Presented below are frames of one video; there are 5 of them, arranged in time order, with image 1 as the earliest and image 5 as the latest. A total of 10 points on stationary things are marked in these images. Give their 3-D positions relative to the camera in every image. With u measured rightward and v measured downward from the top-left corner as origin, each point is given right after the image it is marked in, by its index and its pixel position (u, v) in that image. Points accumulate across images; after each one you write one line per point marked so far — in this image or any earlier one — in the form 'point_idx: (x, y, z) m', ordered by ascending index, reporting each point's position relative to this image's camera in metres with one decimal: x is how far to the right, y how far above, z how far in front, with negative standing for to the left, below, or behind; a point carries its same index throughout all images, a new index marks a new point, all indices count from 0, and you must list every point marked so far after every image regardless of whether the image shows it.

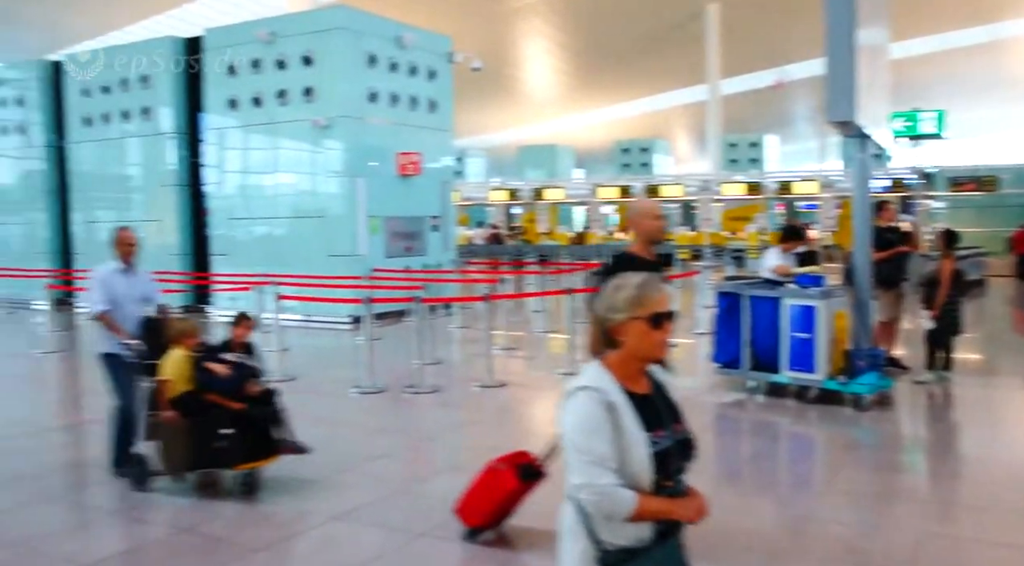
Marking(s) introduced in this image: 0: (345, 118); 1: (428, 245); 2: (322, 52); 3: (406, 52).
0: (-2.6, +2.5, +12.2) m
1: (-1.3, +0.6, +13.5) m
2: (-2.9, +3.5, +12.3) m
3: (-1.7, +3.7, +13.3) m
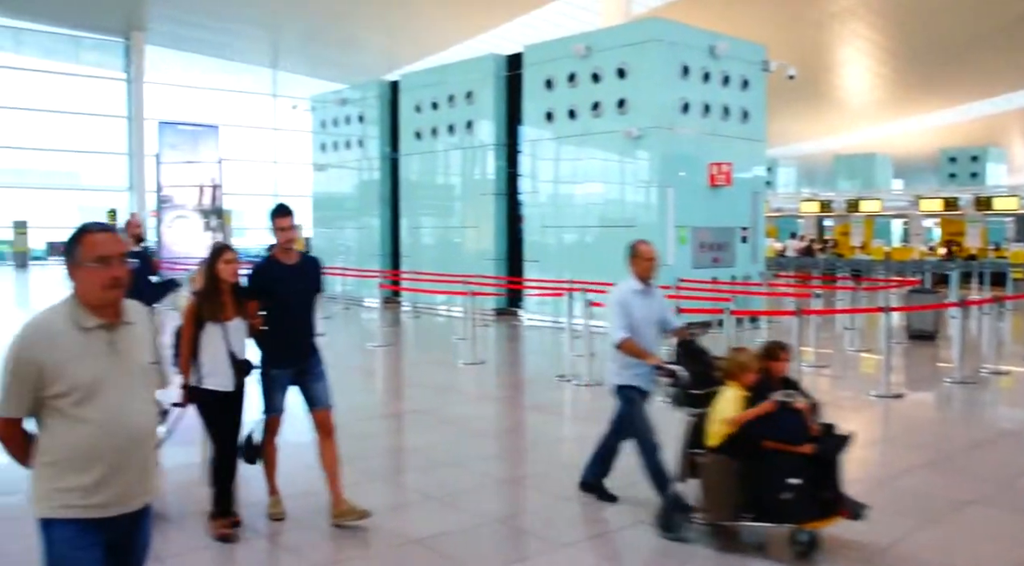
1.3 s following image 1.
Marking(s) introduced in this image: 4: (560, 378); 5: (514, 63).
0: (+2.2, +2.3, +12.3) m
1: (+3.6, +0.4, +13.3) m
2: (+1.9, +3.3, +12.5) m
3: (+3.3, +3.6, +13.2) m
4: (+0.5, -1.3, +10.9) m
5: (+0.1, +3.9, +14.4) m
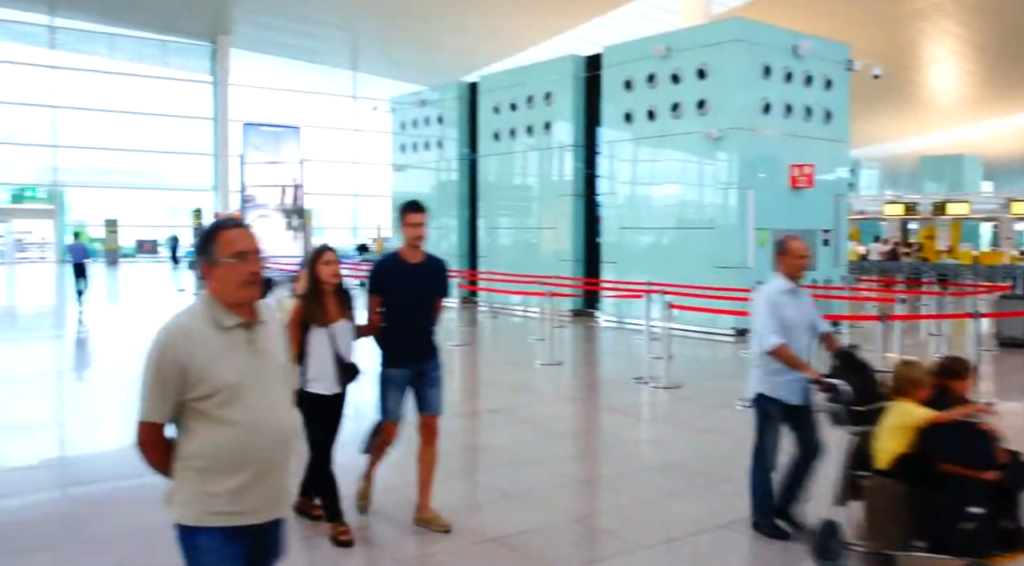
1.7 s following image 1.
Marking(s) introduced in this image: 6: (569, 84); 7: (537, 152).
0: (+3.3, +2.3, +12.1) m
1: (+4.9, +0.4, +13.1) m
2: (+3.1, +3.3, +12.4) m
3: (+4.6, +3.5, +13.0) m
4: (+1.6, -1.3, +10.9) m
5: (+1.4, +3.8, +14.4) m
6: (+1.1, +3.4, +14.0) m
7: (+0.5, +2.3, +14.6) m
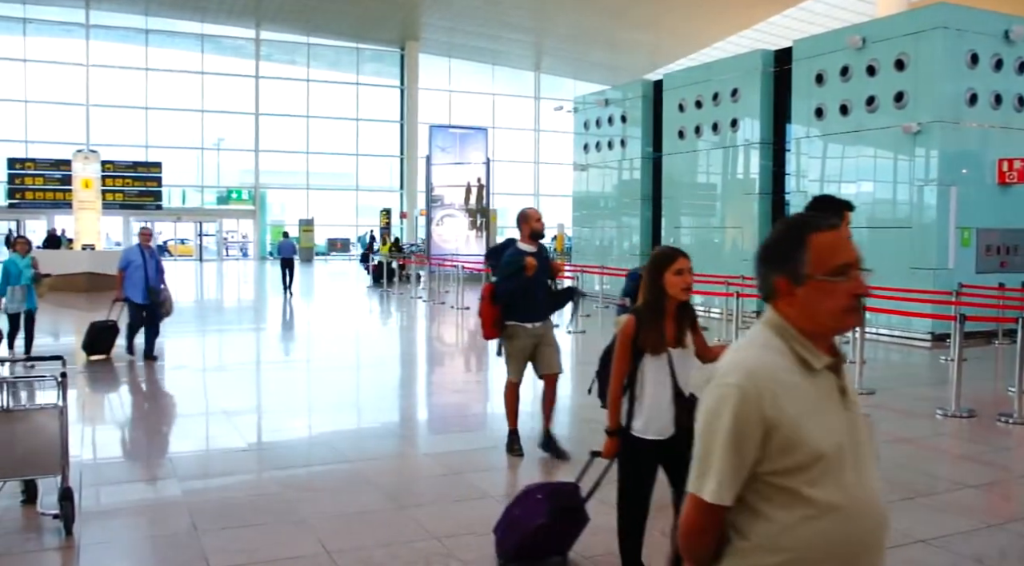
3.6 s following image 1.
0: (+6.1, +2.2, +11.5) m
1: (+7.7, +0.3, +12.3) m
2: (+5.9, +3.3, +11.8) m
3: (+7.4, +3.5, +12.2) m
4: (+4.2, -1.3, +10.5) m
5: (+4.5, +3.8, +14.0) m
6: (+4.1, +3.4, +13.7) m
7: (+3.6, +2.3, +14.3) m
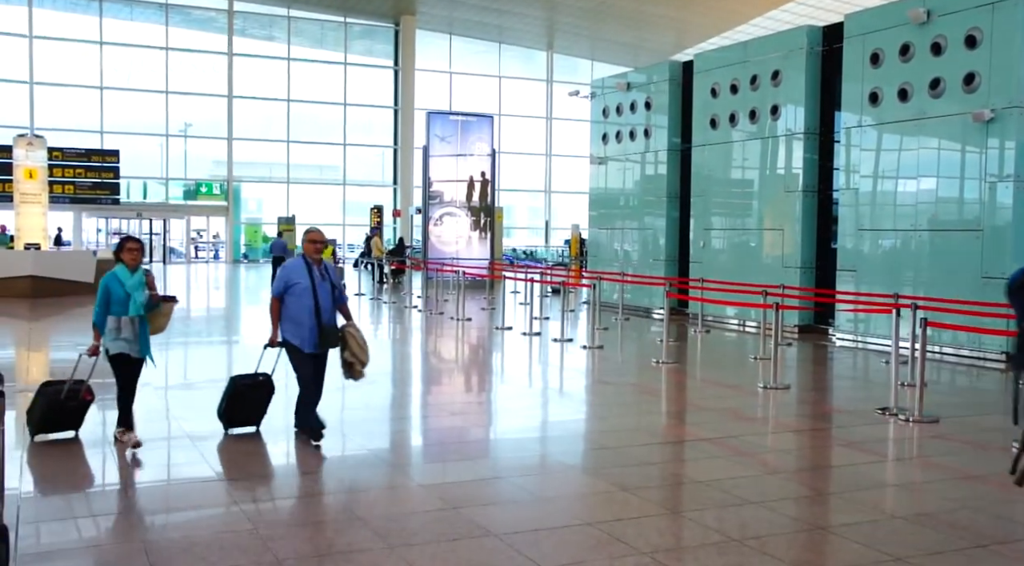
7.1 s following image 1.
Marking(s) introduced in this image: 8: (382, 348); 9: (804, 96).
0: (+6.2, +2.1, +9.9) m
1: (+7.8, +0.2, +10.7) m
2: (+6.0, +3.1, +10.2) m
3: (+7.6, +3.3, +10.6) m
4: (+4.3, -1.4, +8.9) m
5: (+4.6, +3.7, +12.4) m
6: (+4.2, +3.2, +12.1) m
7: (+3.7, +2.2, +12.7) m
8: (-2.0, -1.0, +12.4) m
9: (+4.3, +2.8, +12.2) m
